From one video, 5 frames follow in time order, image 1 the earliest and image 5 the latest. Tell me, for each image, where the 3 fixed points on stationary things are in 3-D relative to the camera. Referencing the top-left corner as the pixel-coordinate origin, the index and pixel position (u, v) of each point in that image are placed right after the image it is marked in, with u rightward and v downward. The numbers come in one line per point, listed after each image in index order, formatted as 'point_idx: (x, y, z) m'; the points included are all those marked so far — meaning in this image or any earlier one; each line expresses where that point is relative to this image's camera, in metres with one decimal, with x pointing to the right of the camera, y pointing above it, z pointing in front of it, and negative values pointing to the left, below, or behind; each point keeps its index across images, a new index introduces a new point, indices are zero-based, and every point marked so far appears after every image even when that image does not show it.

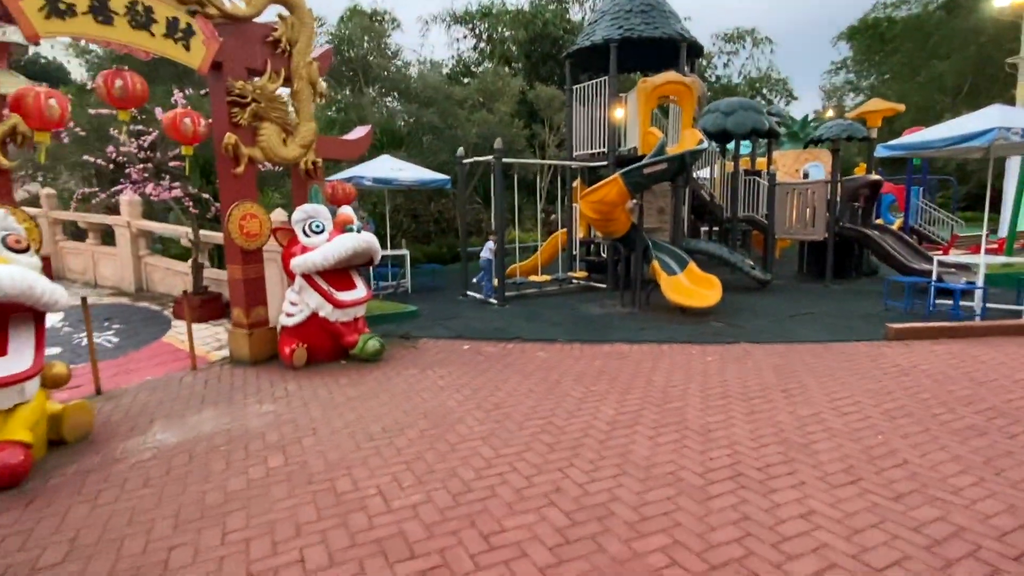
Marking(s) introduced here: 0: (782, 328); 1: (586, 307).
0: (+3.3, -0.5, +6.8) m
1: (+1.1, -0.3, +8.3) m
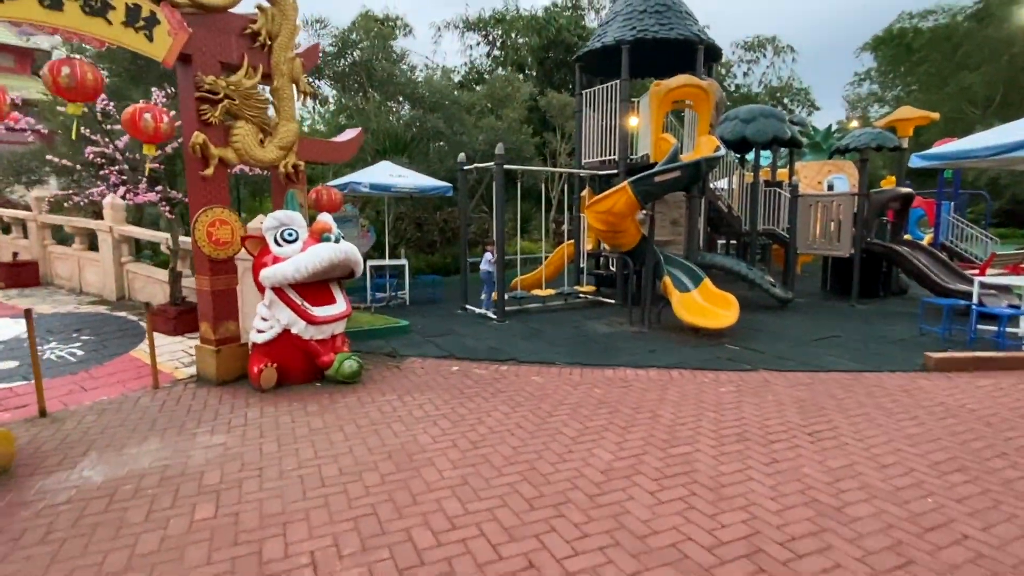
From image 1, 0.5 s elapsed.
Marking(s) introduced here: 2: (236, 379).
0: (+3.2, -0.7, +6.2) m
1: (+1.1, -0.5, +7.7) m
2: (-2.6, -0.9, +5.3) m
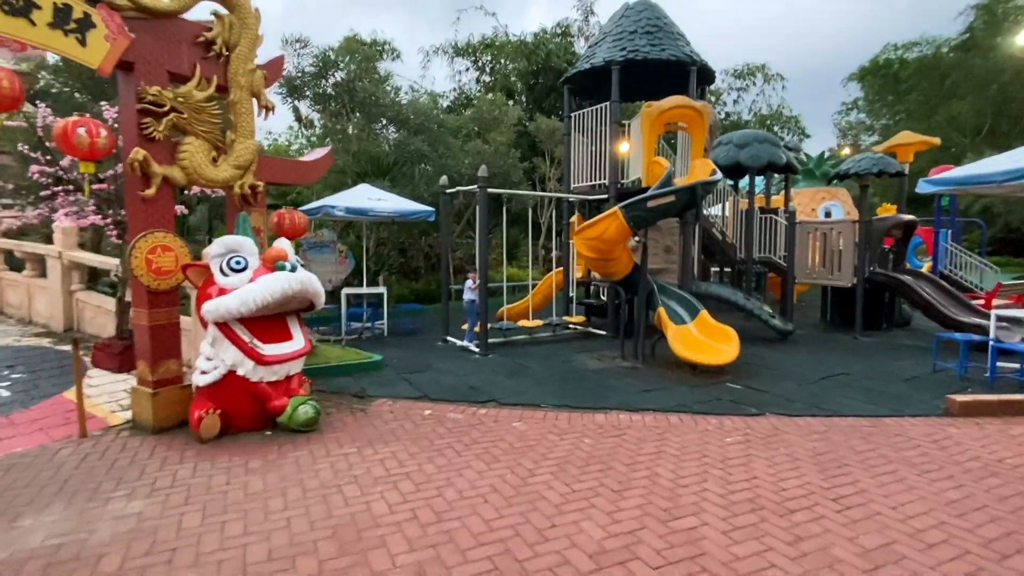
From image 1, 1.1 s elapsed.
0: (+3.0, -1.1, +5.6) m
1: (+0.9, -0.9, +7.1) m
2: (-2.8, -1.2, +4.7) m
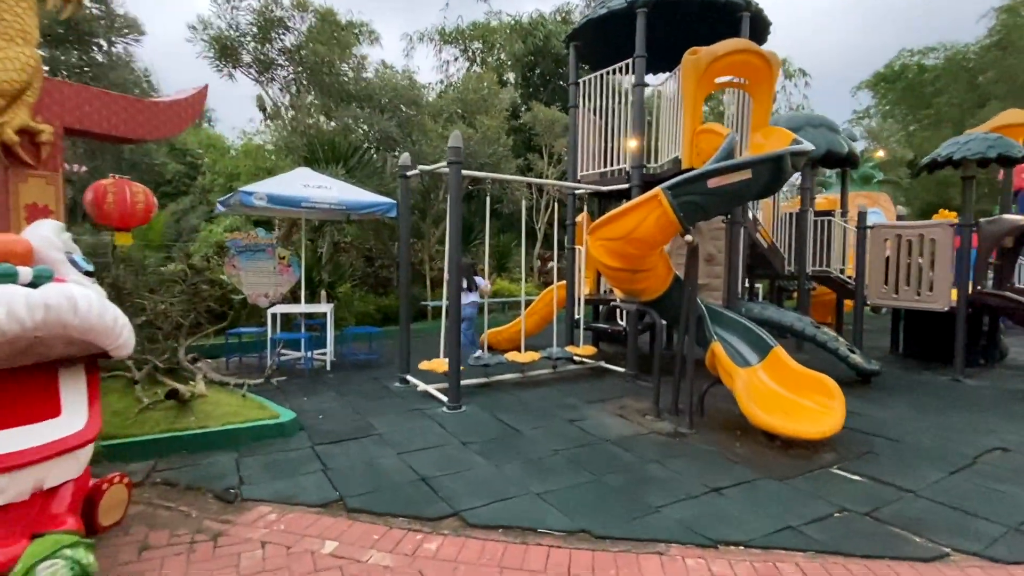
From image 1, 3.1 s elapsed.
0: (+2.9, -1.3, +3.4) m
1: (+0.7, -1.1, +4.8) m
2: (-2.9, -1.3, +2.3) m
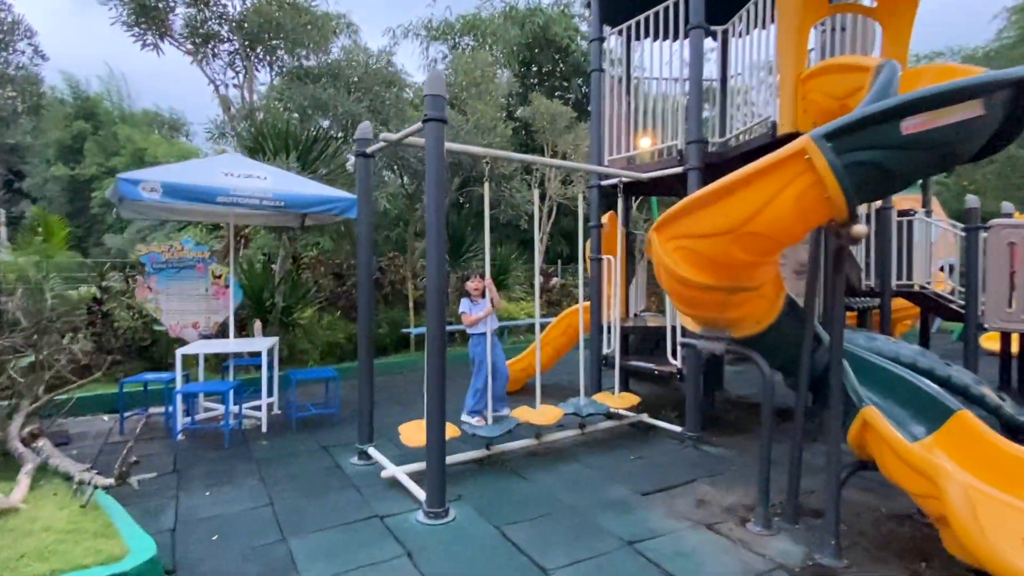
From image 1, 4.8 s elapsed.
0: (+3.0, -1.4, +1.5) m
1: (+0.8, -1.3, +2.9) m
2: (-2.8, -1.4, +0.4) m
